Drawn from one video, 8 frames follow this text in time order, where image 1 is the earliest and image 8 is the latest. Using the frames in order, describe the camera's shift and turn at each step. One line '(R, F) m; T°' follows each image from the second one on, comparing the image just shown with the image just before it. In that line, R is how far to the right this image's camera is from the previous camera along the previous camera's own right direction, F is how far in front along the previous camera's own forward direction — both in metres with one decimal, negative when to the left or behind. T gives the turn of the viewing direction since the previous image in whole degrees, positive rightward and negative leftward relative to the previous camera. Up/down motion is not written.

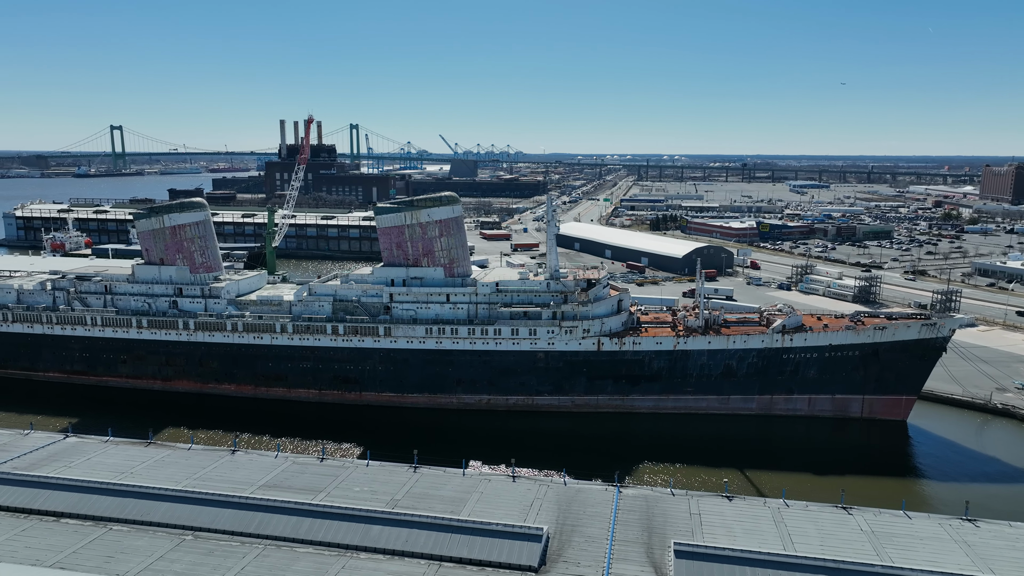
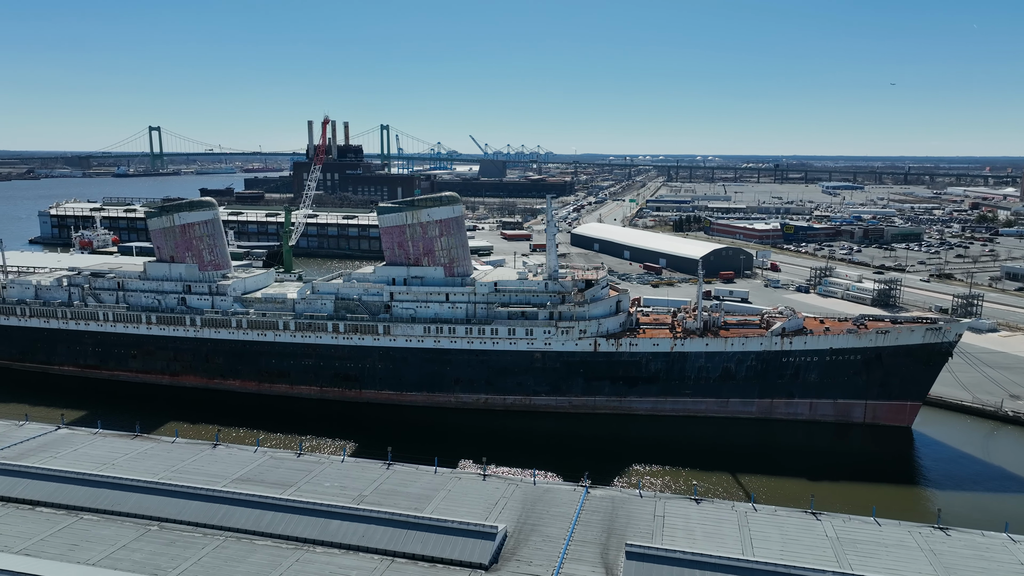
(+1.0, 0.0) m; -2°
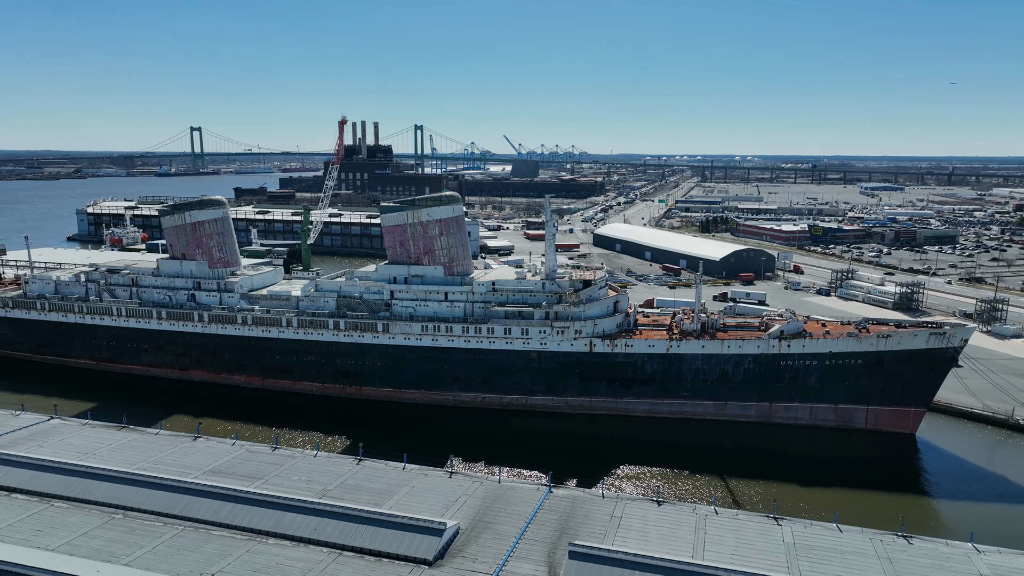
(+1.2, 0.0) m; -2°
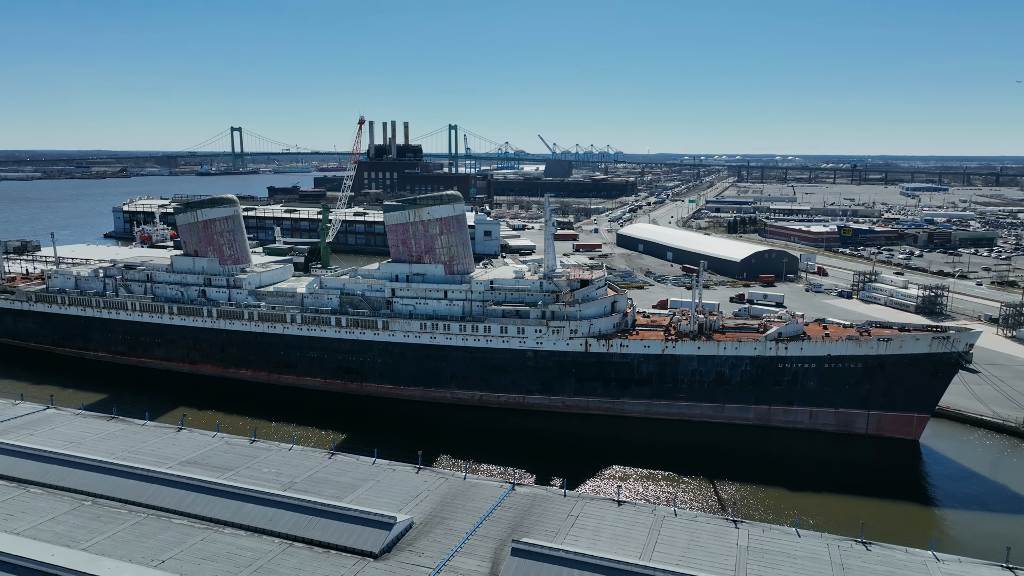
(+1.2, 0.0) m; -2°
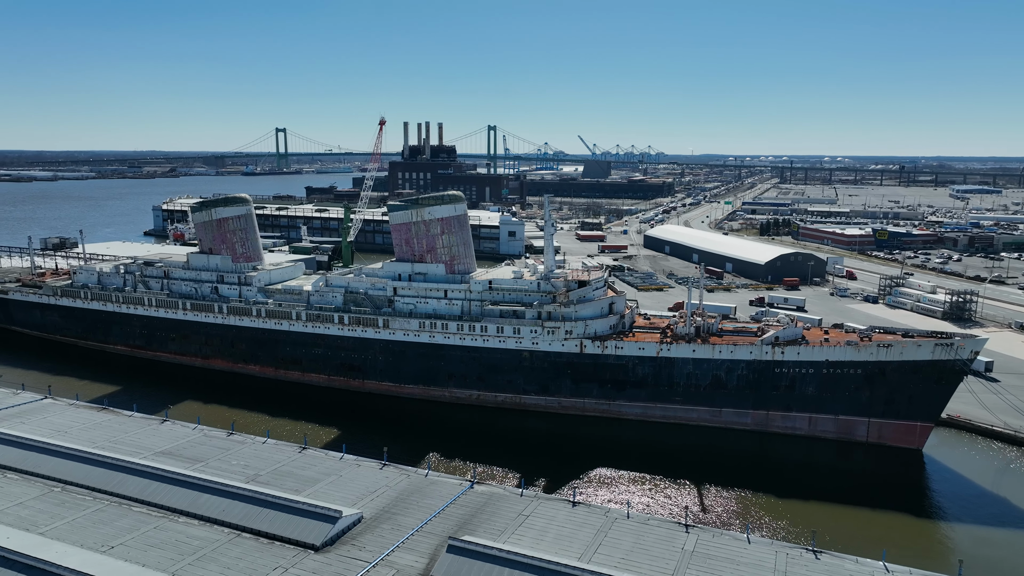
(+1.3, 0.0) m; -3°
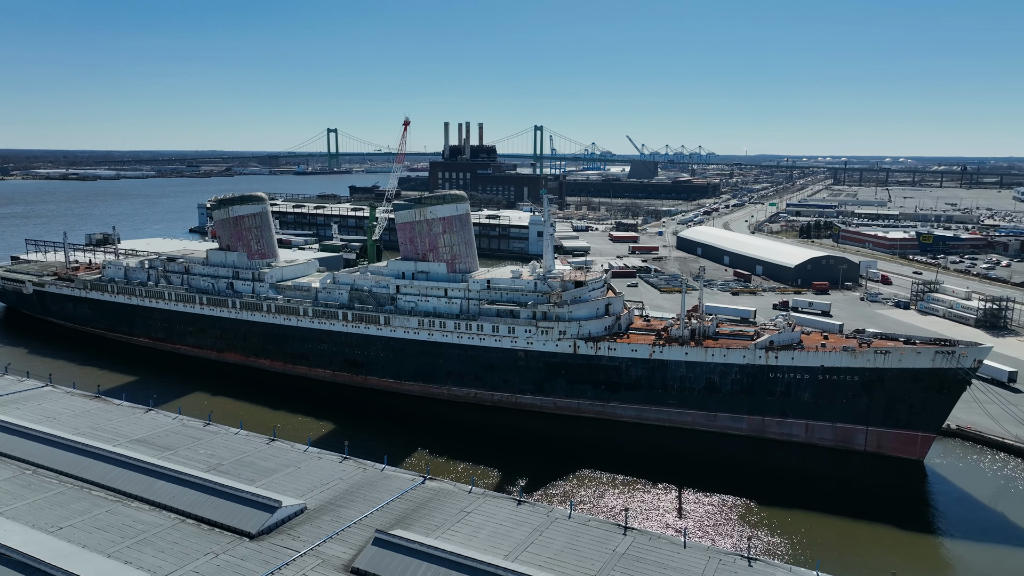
(+1.6, 0.0) m; -3°
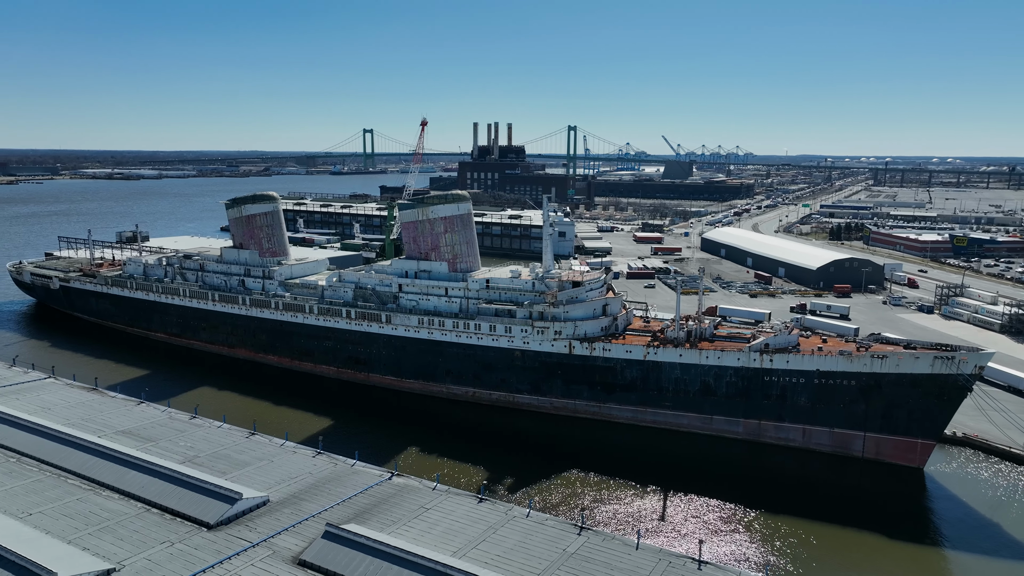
(+1.2, -0.1) m; -2°
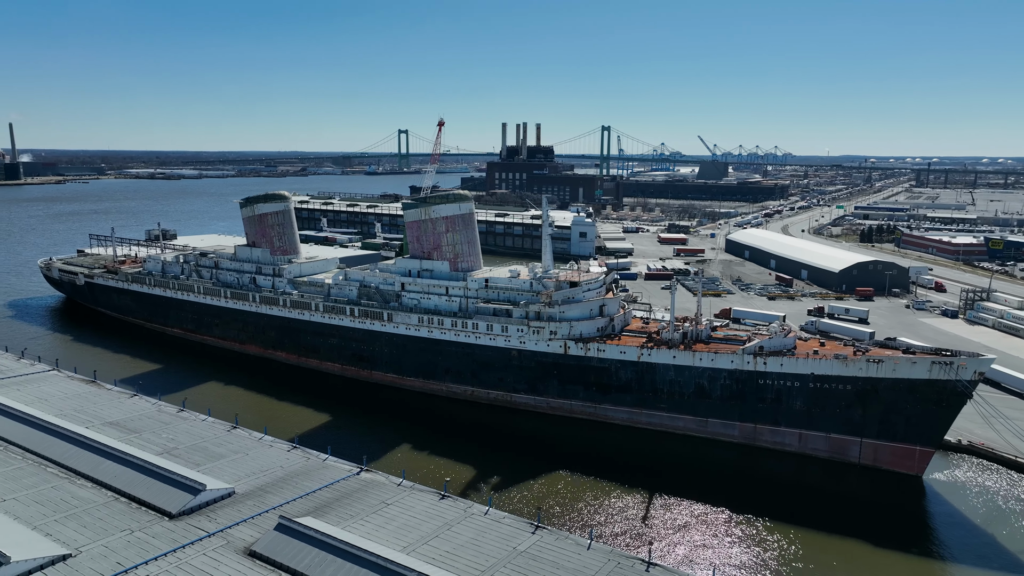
(+1.2, 0.0) m; -2°
